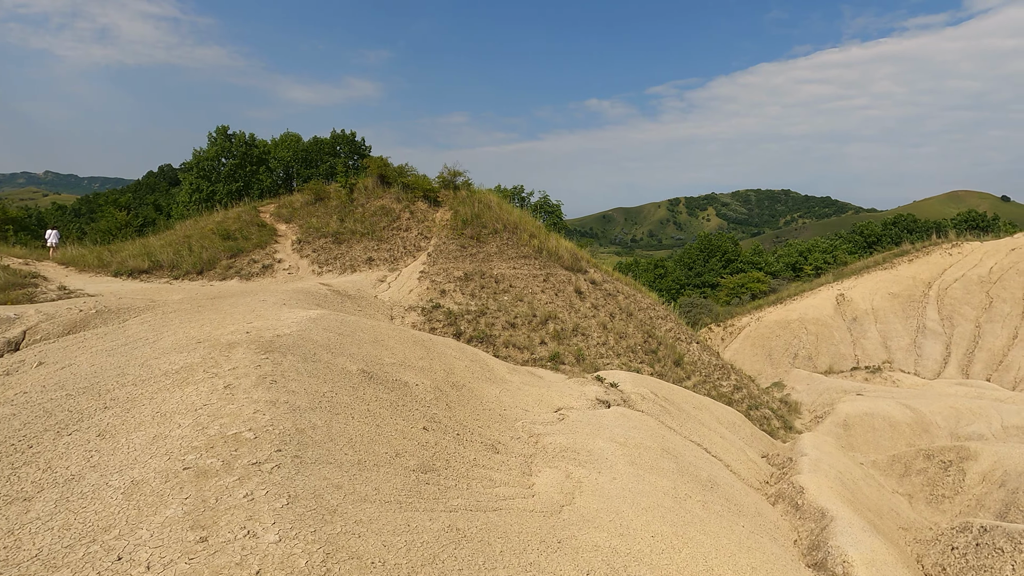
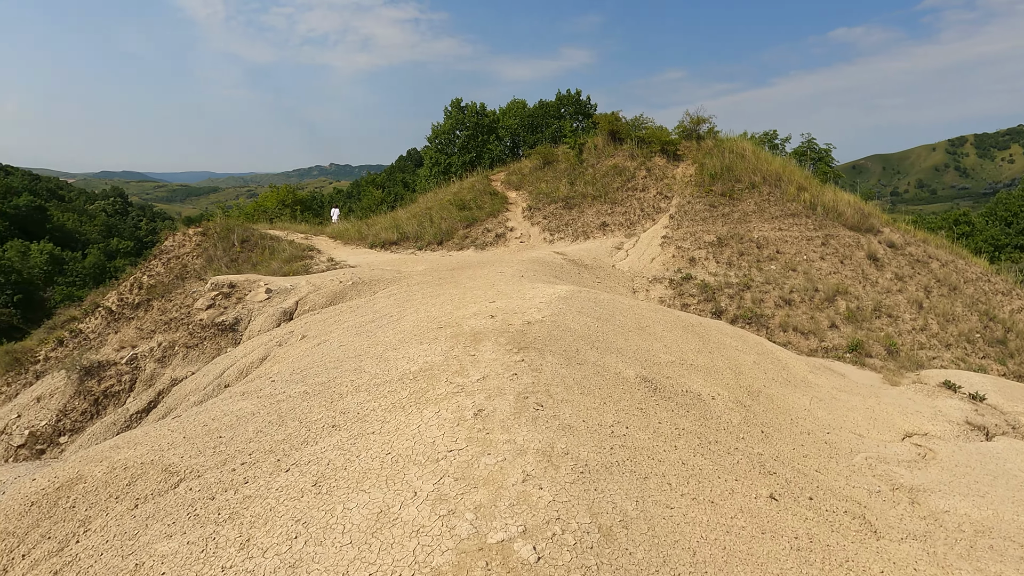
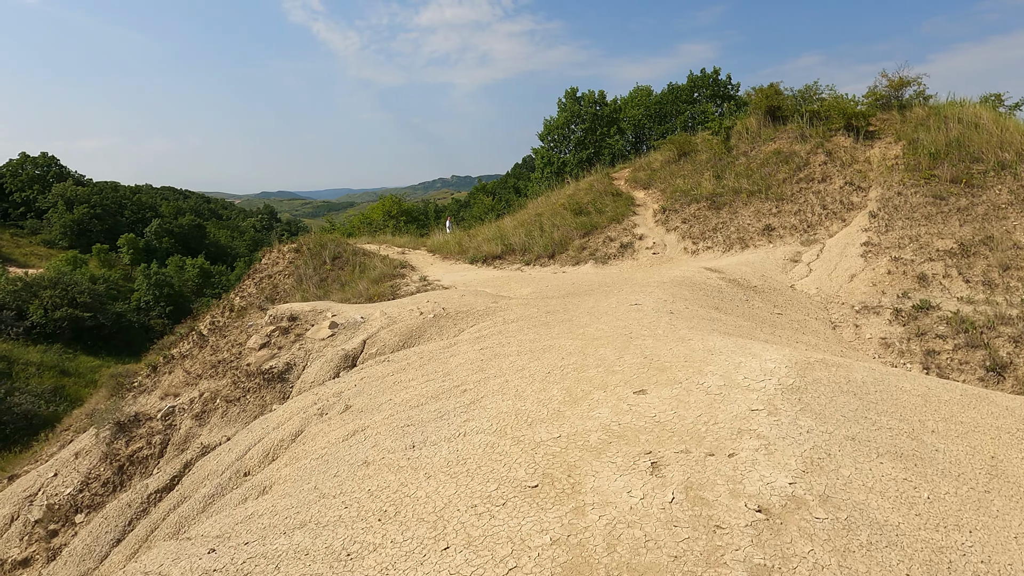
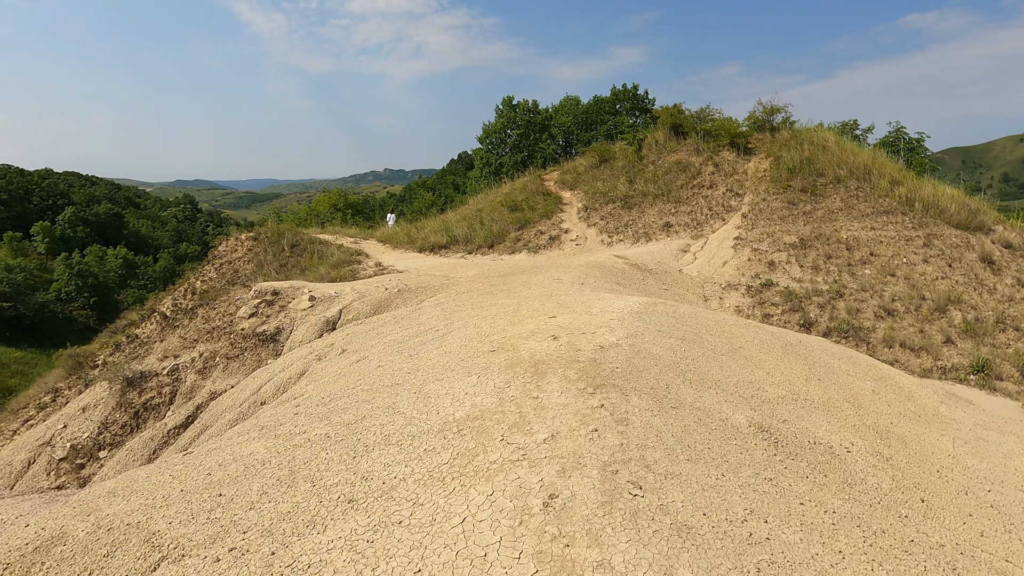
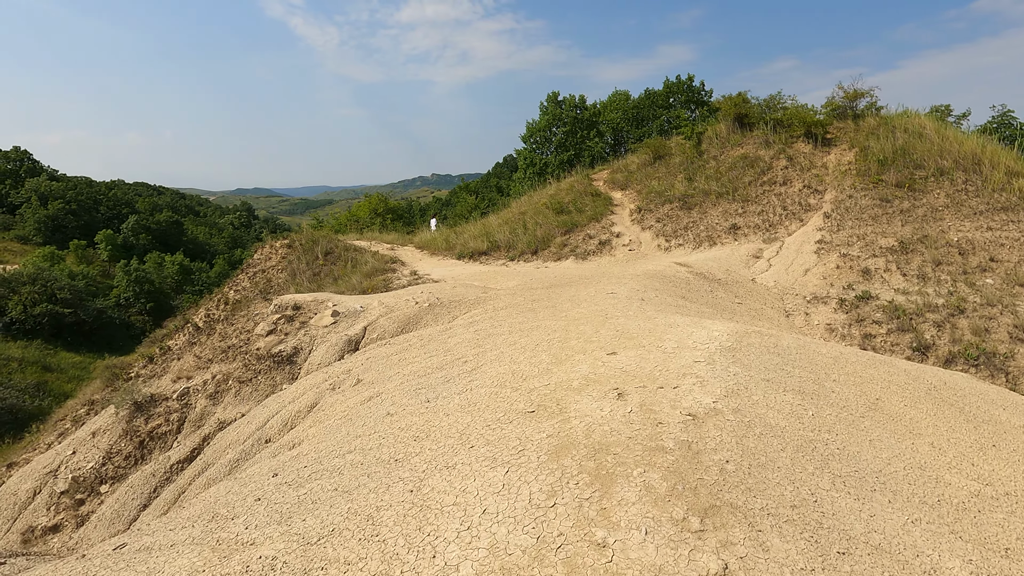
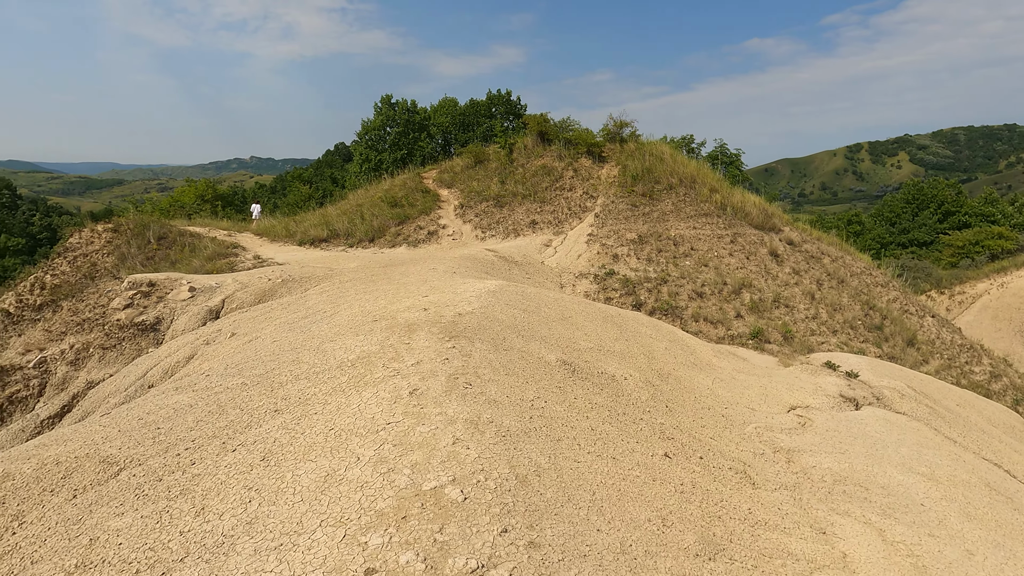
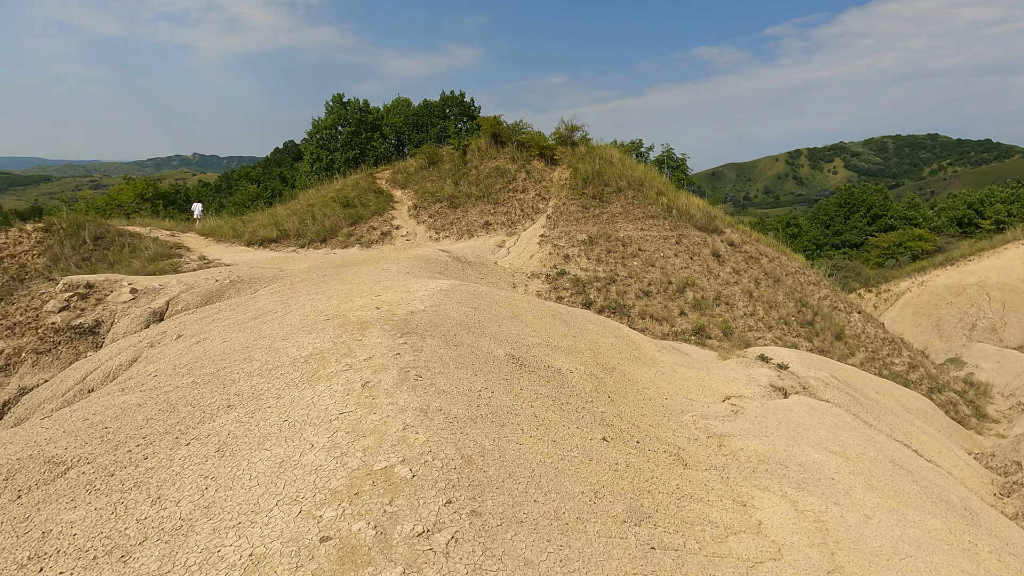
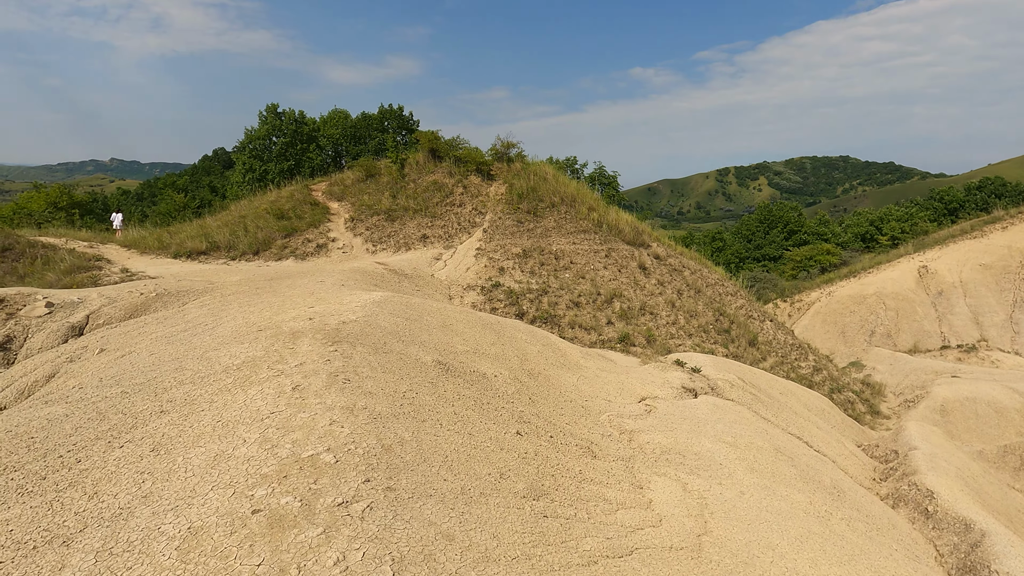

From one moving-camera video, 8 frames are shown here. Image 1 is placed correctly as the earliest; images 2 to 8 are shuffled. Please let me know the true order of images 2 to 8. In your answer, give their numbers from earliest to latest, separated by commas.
8, 7, 6, 2, 4, 5, 3
